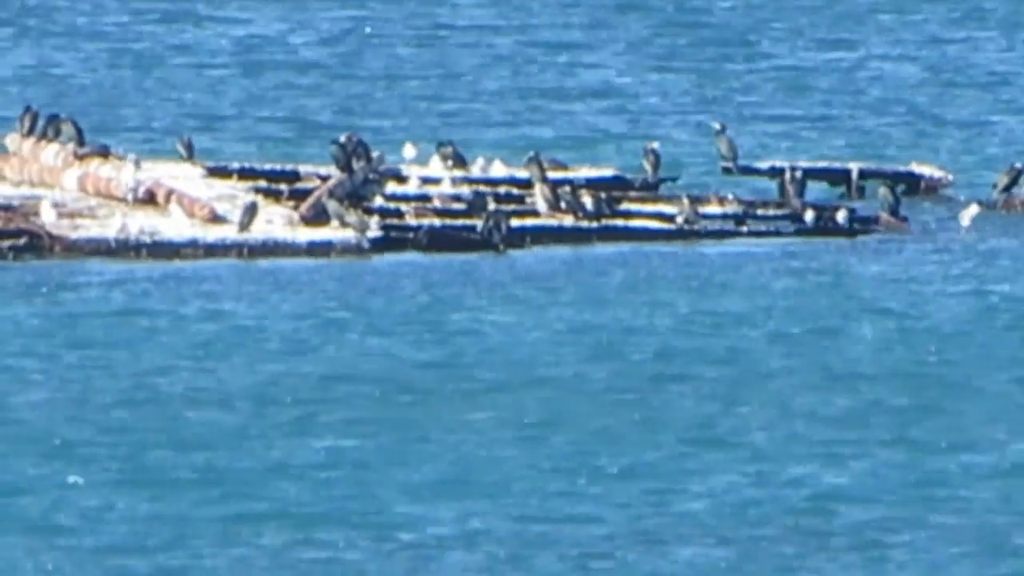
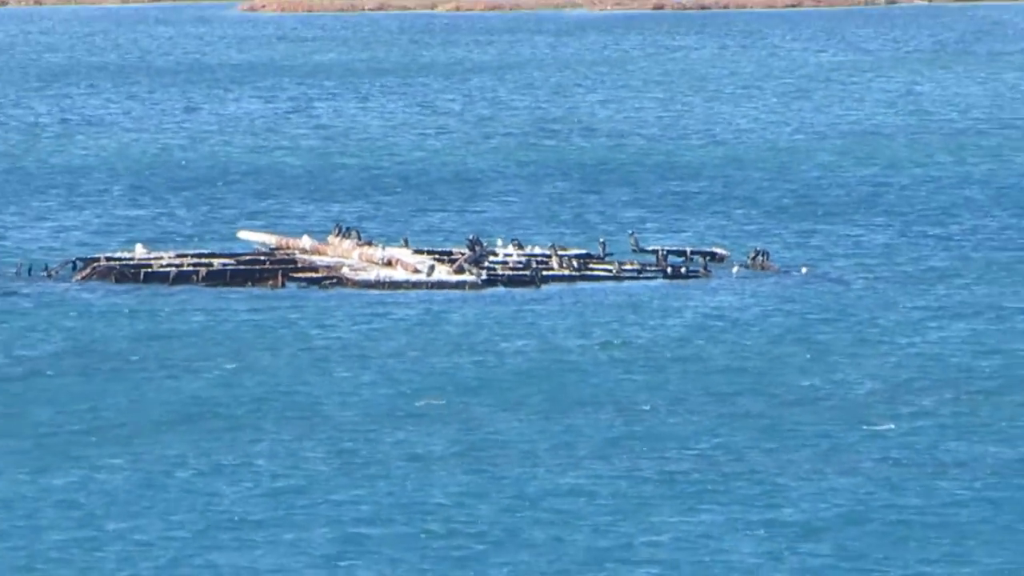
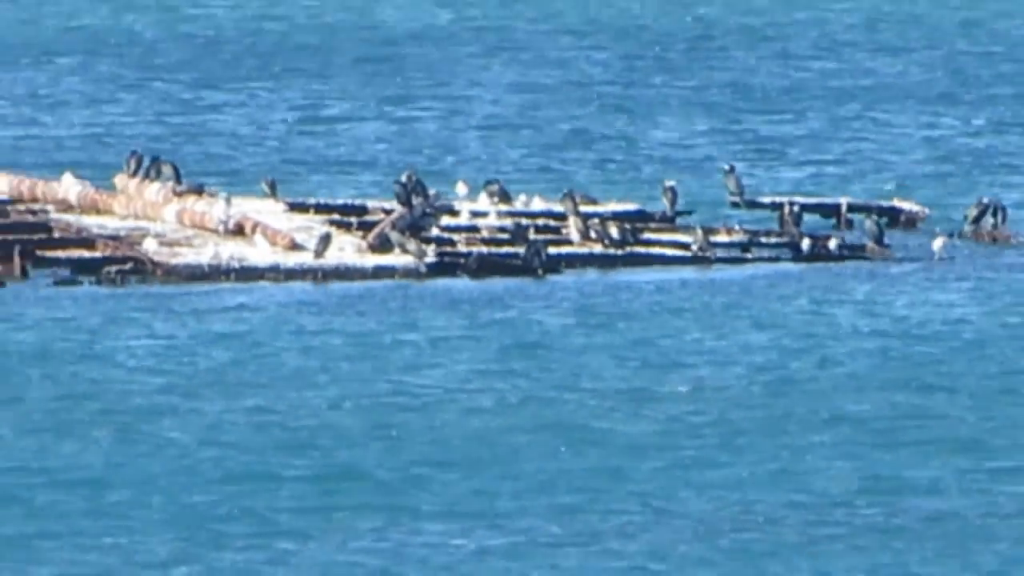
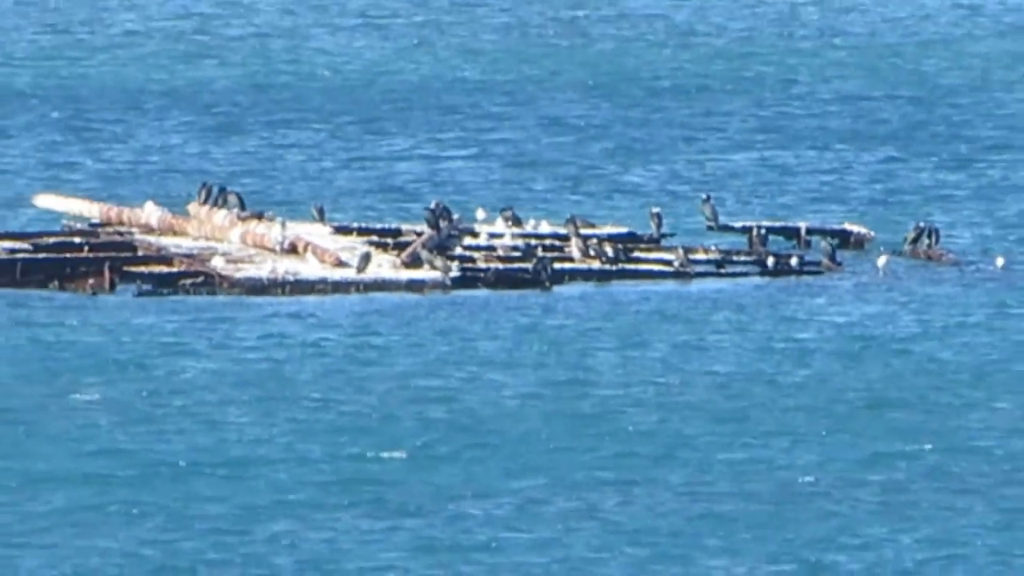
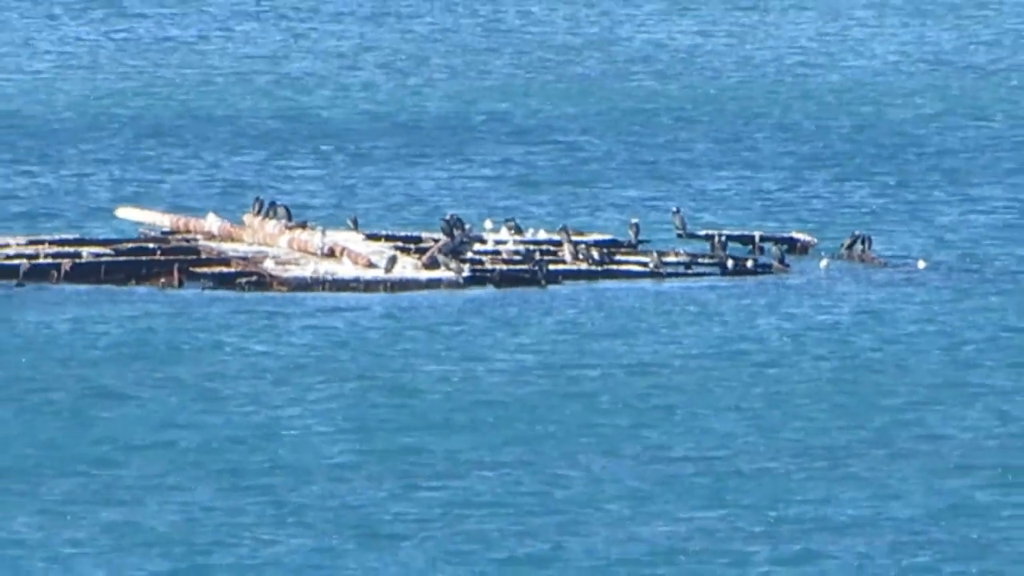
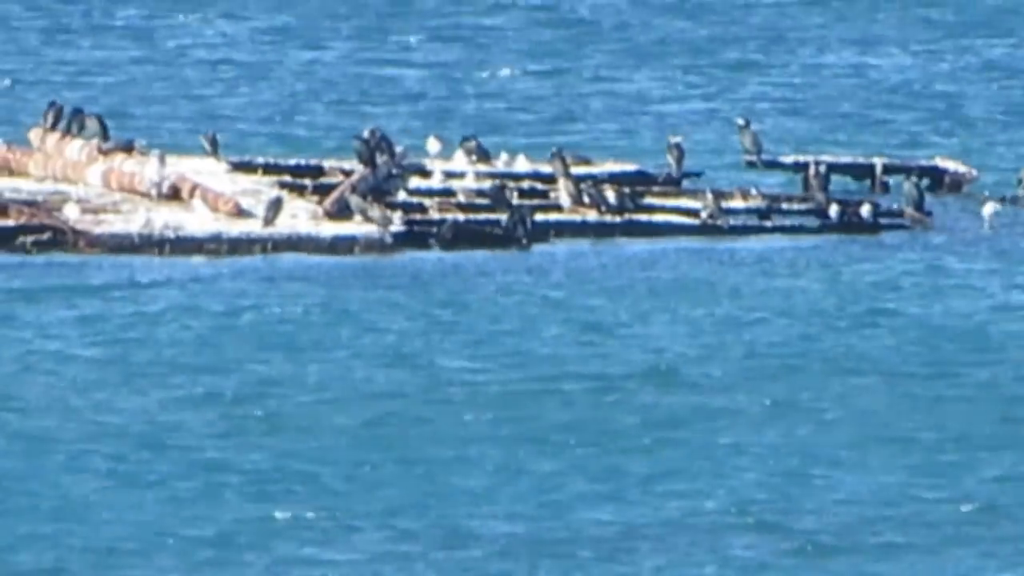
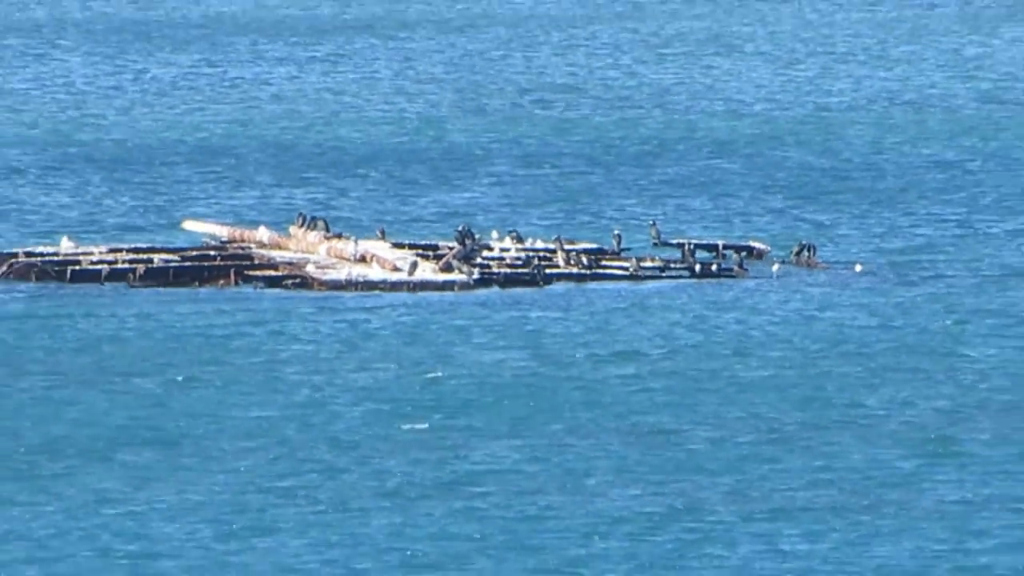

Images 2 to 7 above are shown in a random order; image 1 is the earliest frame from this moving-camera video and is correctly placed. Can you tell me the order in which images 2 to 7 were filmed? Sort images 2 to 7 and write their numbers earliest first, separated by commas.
6, 3, 4, 5, 7, 2
